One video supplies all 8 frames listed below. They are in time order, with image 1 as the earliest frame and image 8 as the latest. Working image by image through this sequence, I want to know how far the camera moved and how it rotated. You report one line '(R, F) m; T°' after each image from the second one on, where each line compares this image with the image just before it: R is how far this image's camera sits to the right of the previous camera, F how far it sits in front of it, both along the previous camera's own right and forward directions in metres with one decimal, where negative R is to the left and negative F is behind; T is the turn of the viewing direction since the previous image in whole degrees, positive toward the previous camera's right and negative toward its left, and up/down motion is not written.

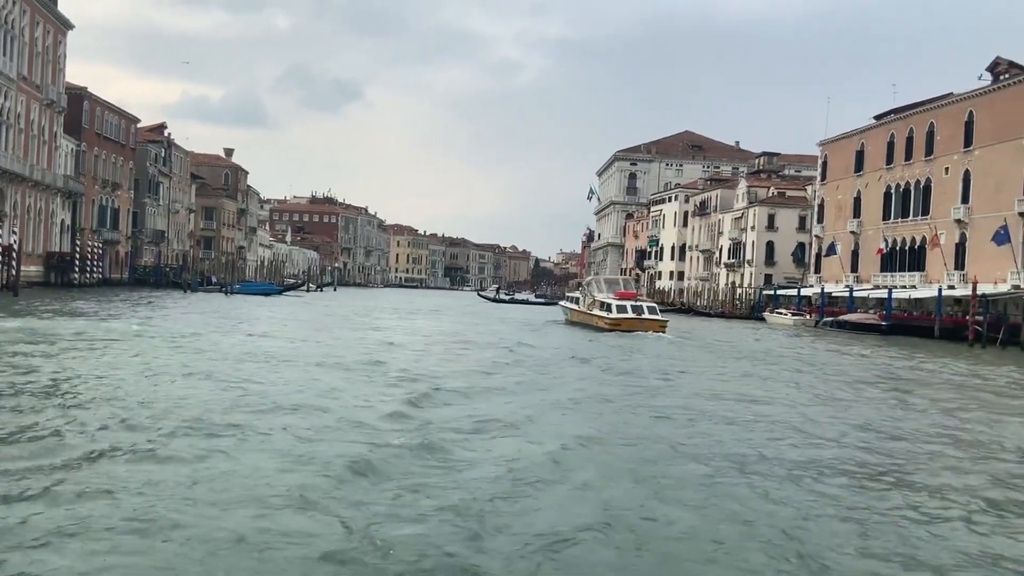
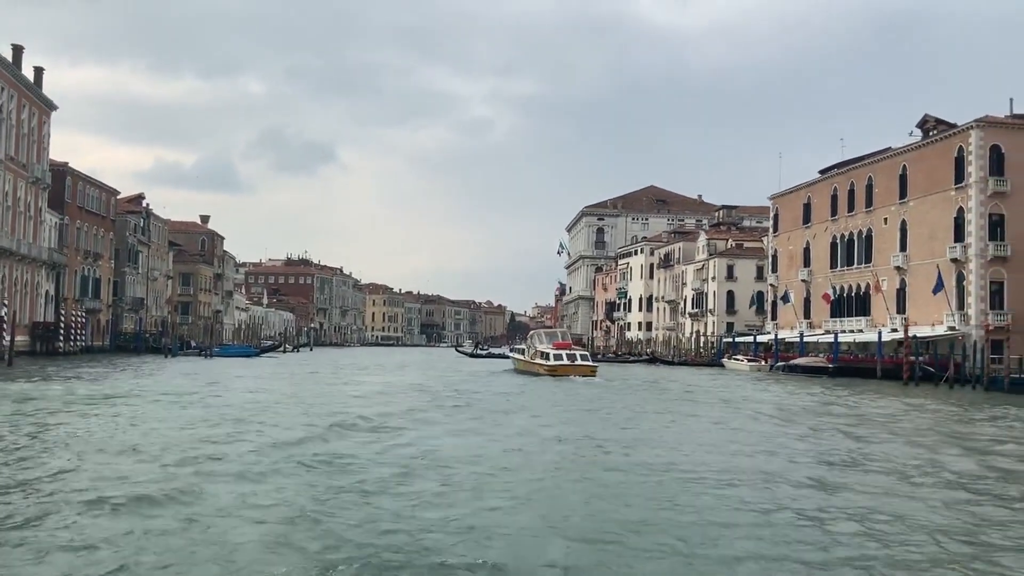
(+0.4, -2.1) m; +1°
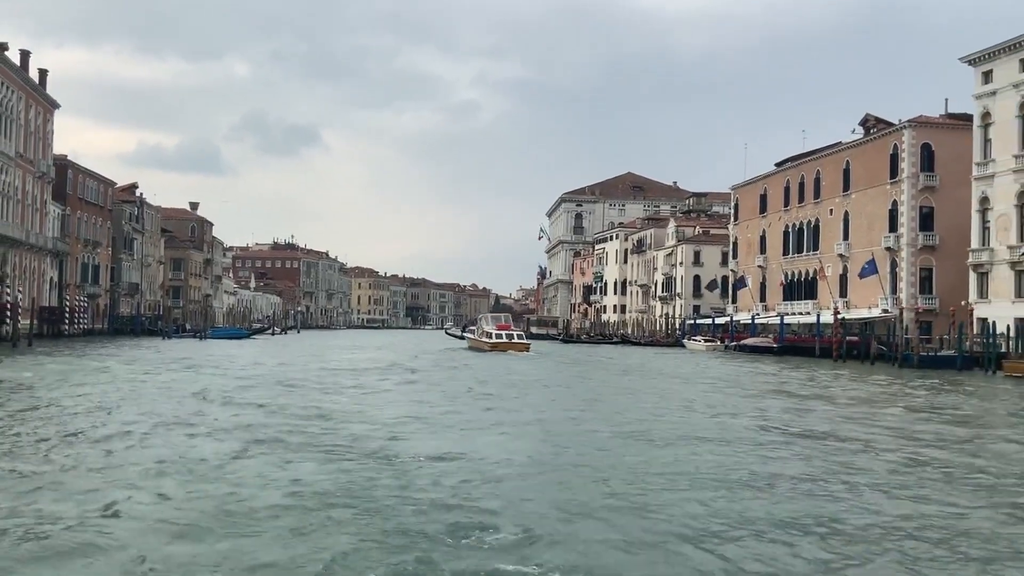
(+0.7, -3.4) m; +1°
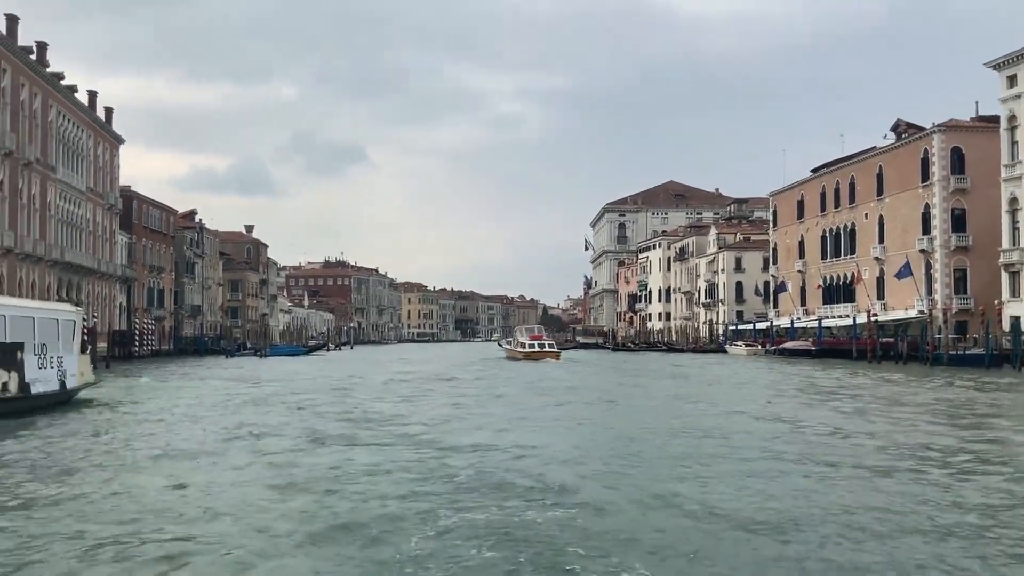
(+0.2, -1.8) m; -3°
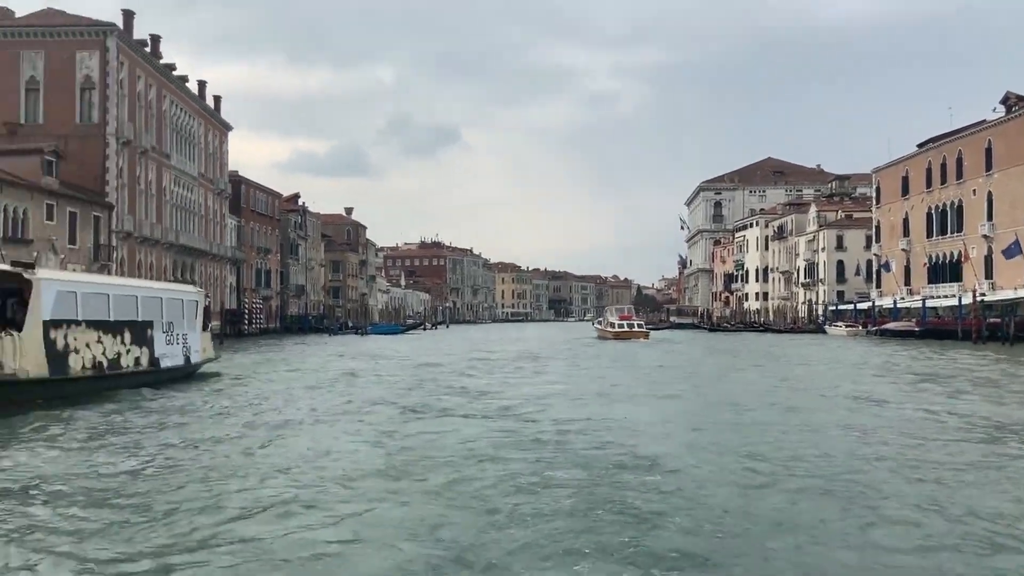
(-0.1, -0.5) m; -5°
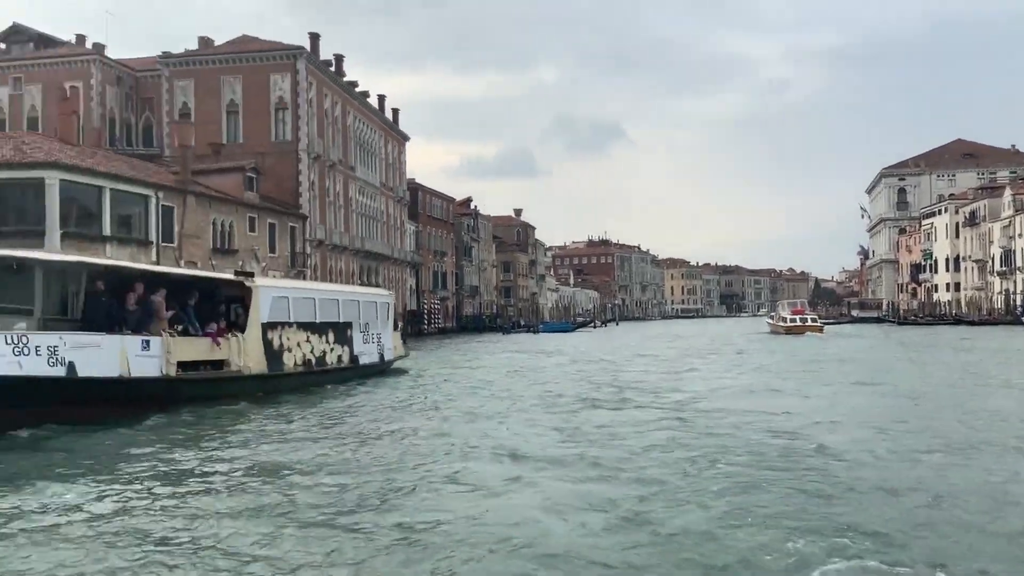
(0.0, -1.0) m; -10°
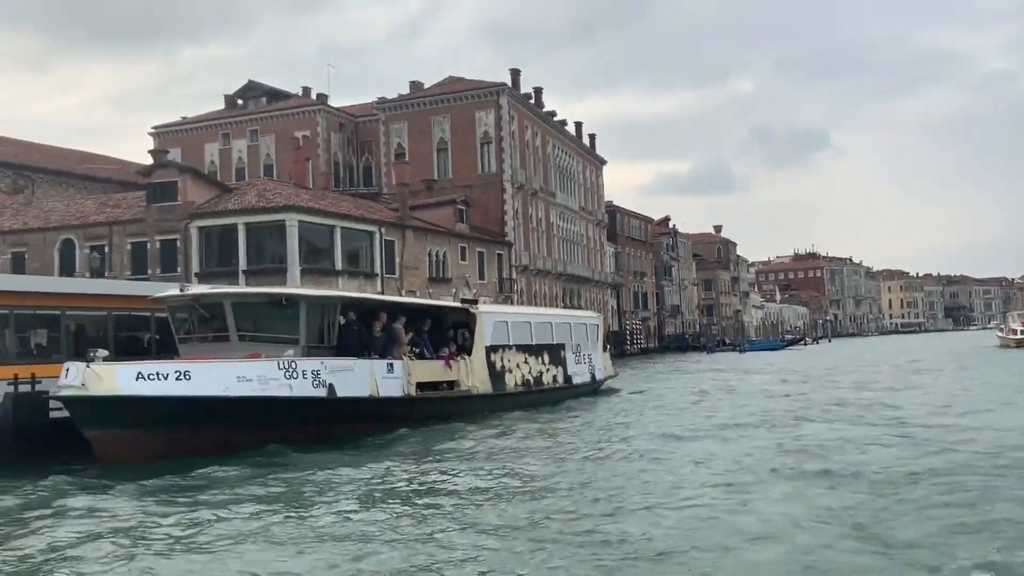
(-0.1, -1.3) m; -11°
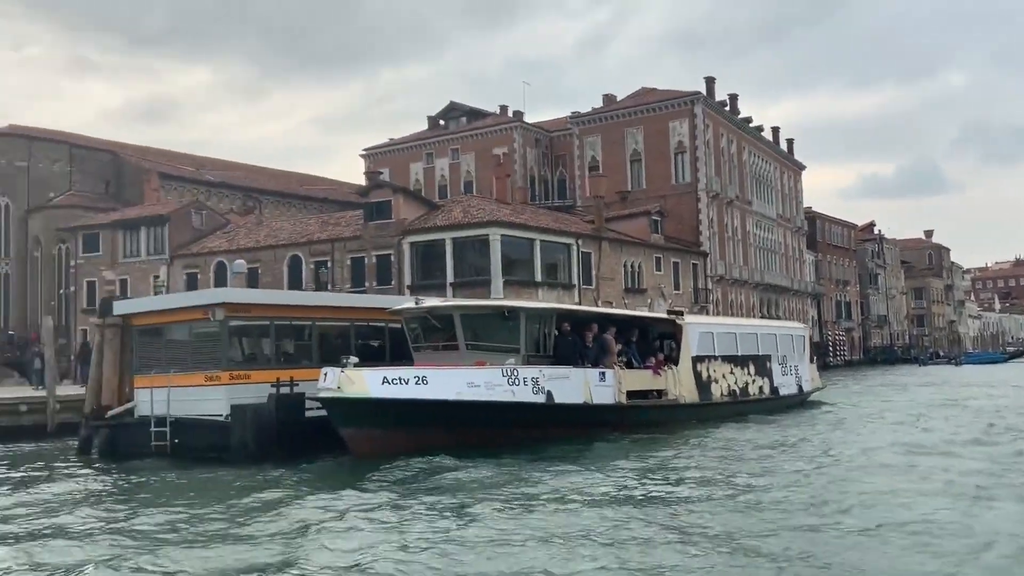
(-0.3, -0.8) m; -11°
